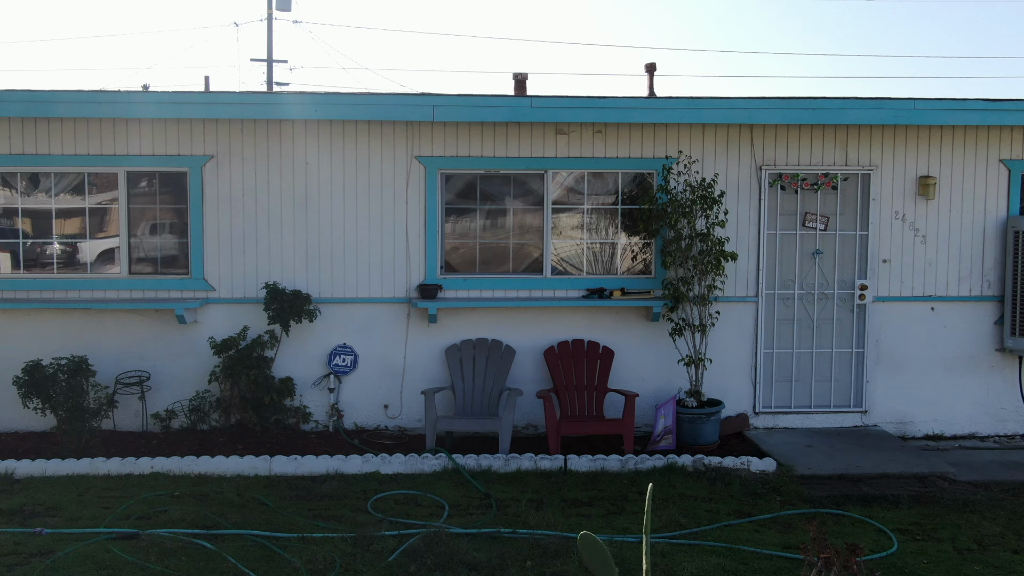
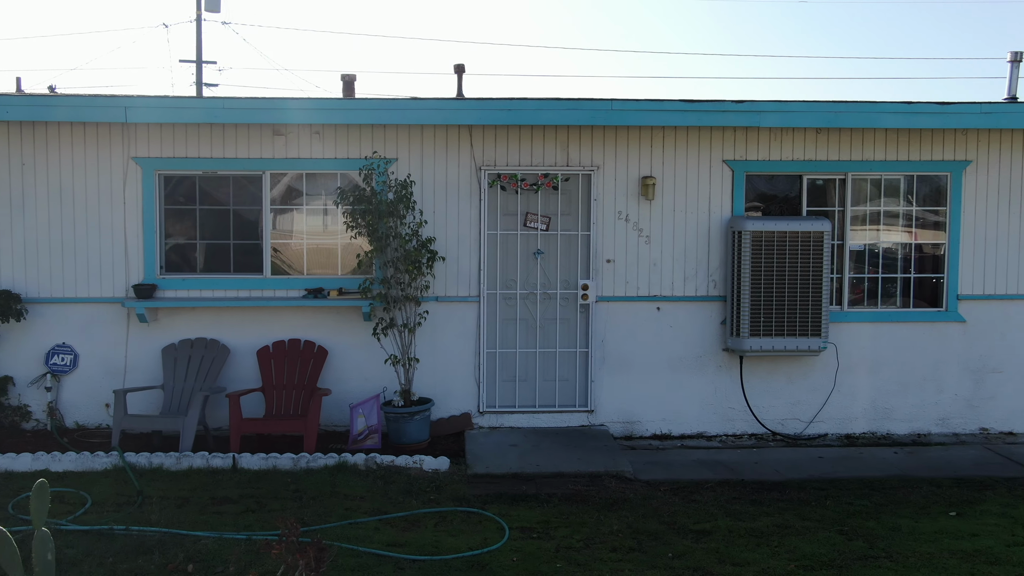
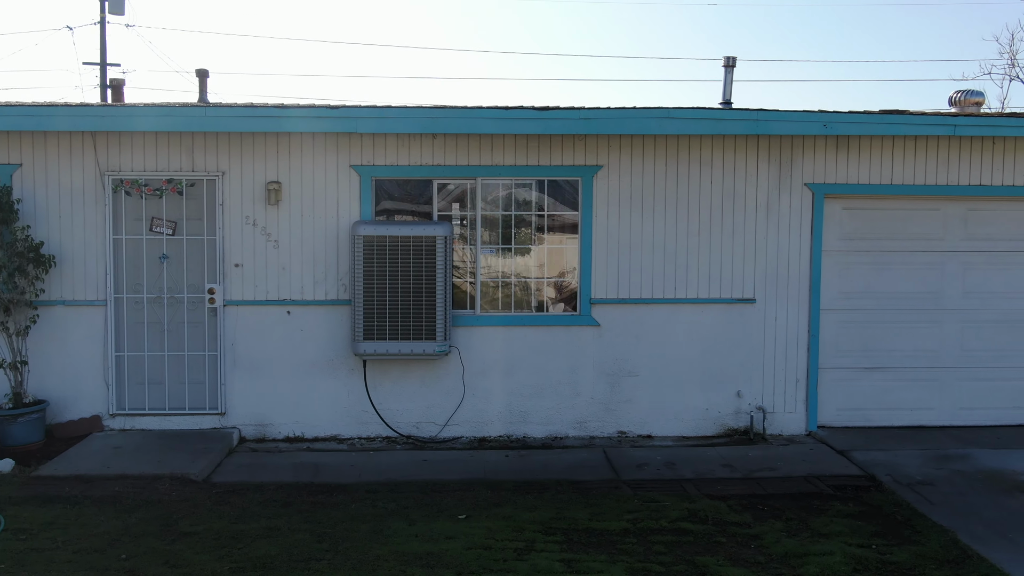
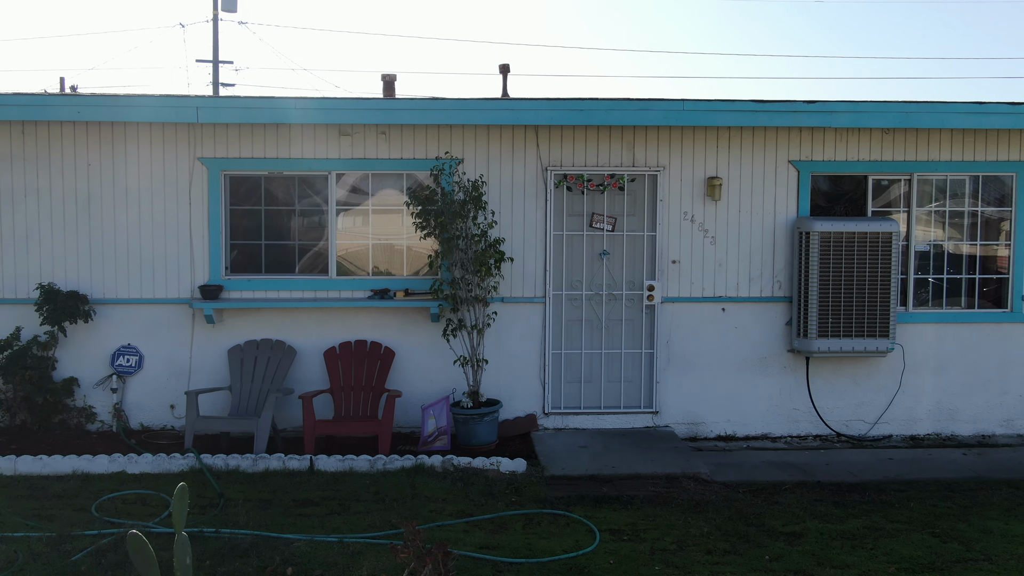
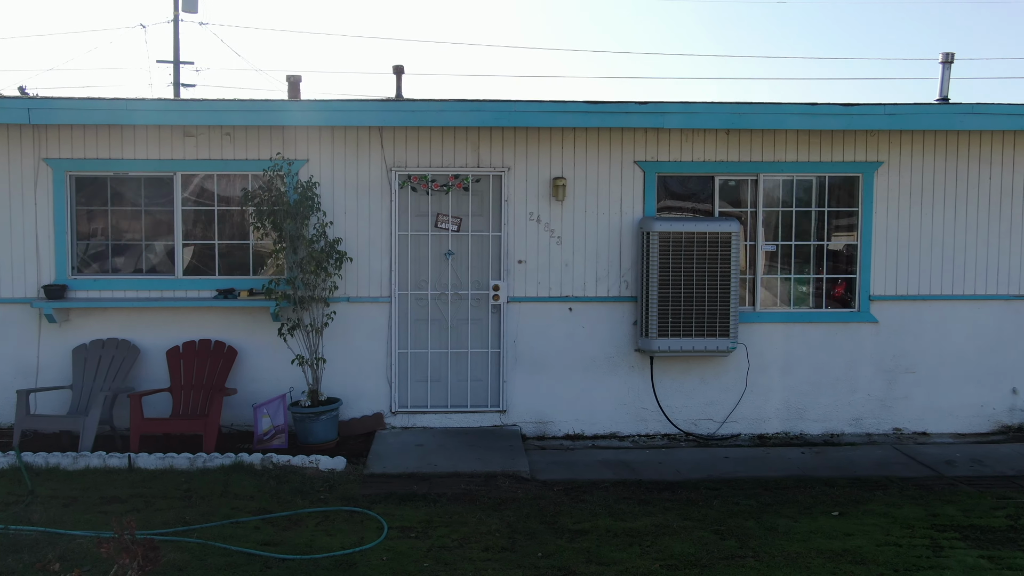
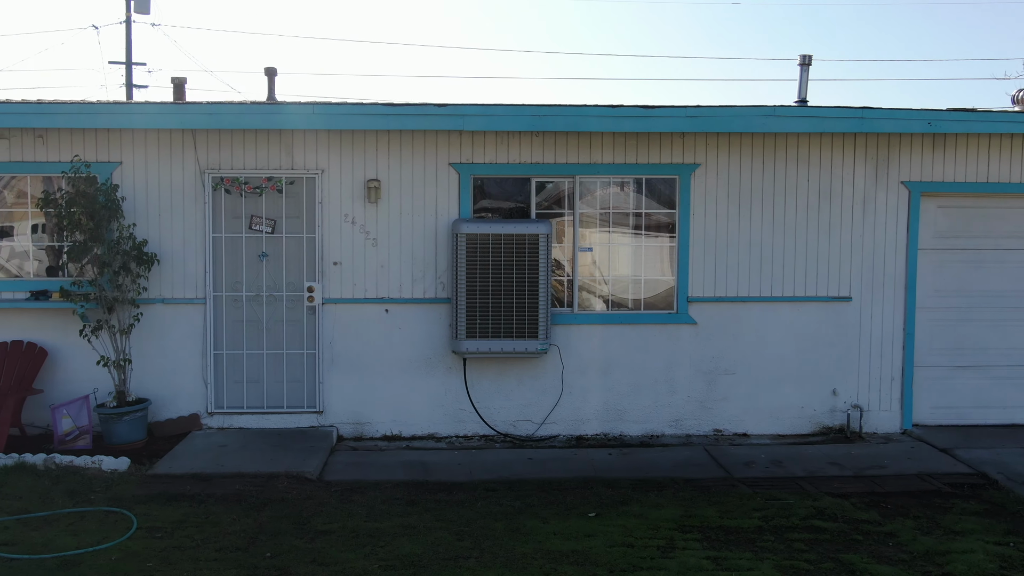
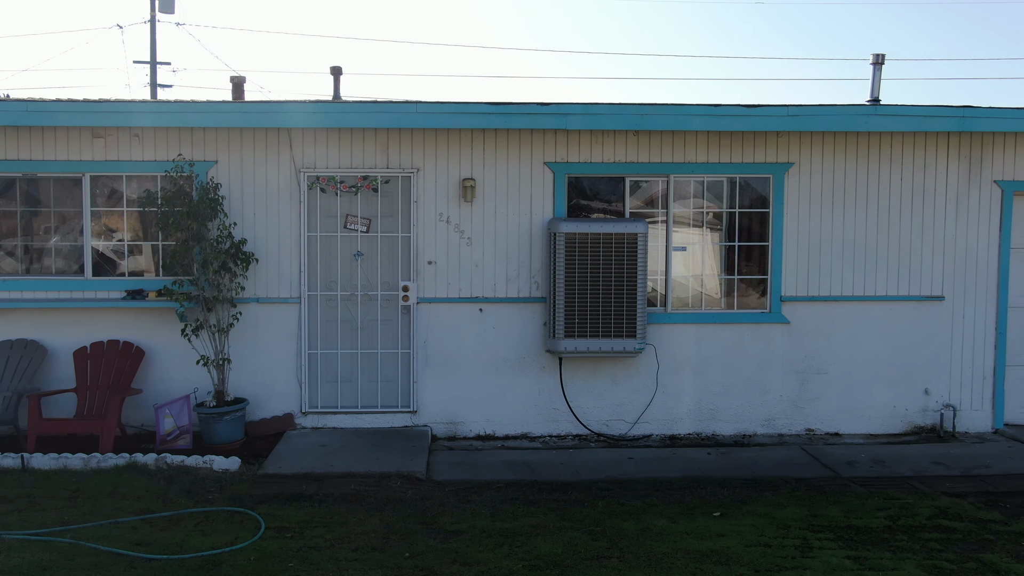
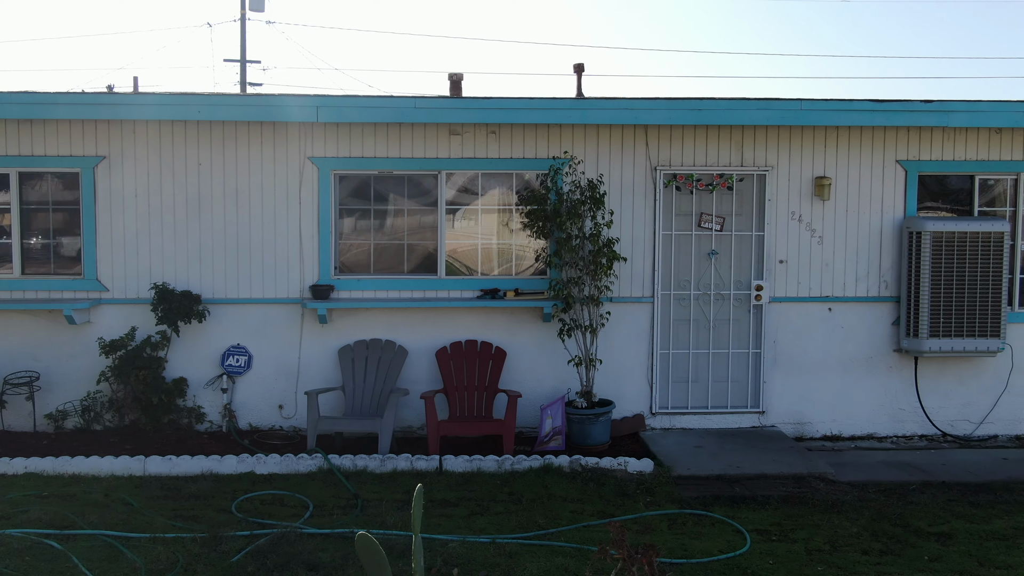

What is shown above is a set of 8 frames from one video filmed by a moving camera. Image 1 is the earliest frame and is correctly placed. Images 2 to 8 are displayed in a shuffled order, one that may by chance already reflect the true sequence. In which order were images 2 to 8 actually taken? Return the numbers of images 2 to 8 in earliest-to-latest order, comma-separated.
8, 4, 2, 5, 7, 6, 3
